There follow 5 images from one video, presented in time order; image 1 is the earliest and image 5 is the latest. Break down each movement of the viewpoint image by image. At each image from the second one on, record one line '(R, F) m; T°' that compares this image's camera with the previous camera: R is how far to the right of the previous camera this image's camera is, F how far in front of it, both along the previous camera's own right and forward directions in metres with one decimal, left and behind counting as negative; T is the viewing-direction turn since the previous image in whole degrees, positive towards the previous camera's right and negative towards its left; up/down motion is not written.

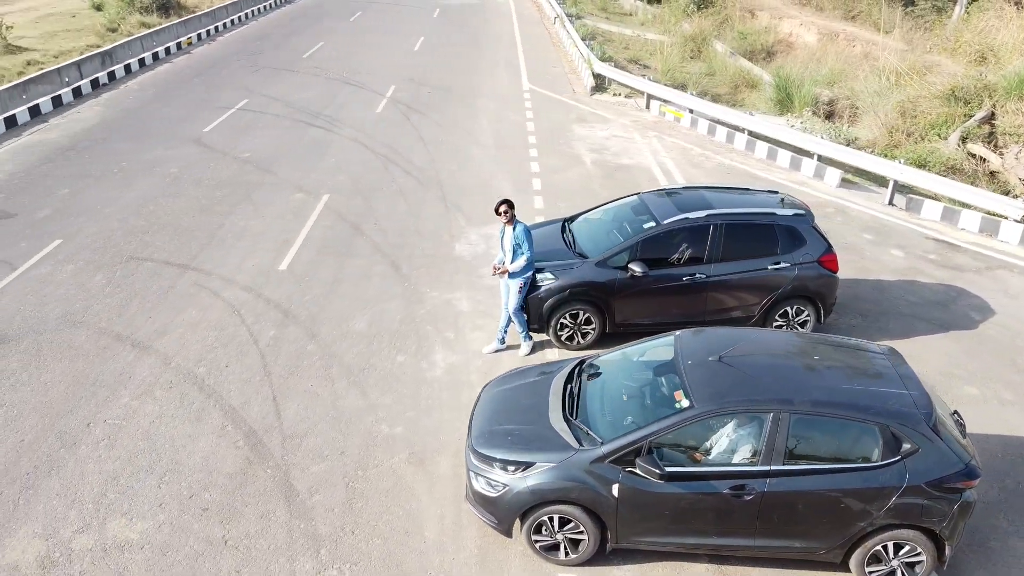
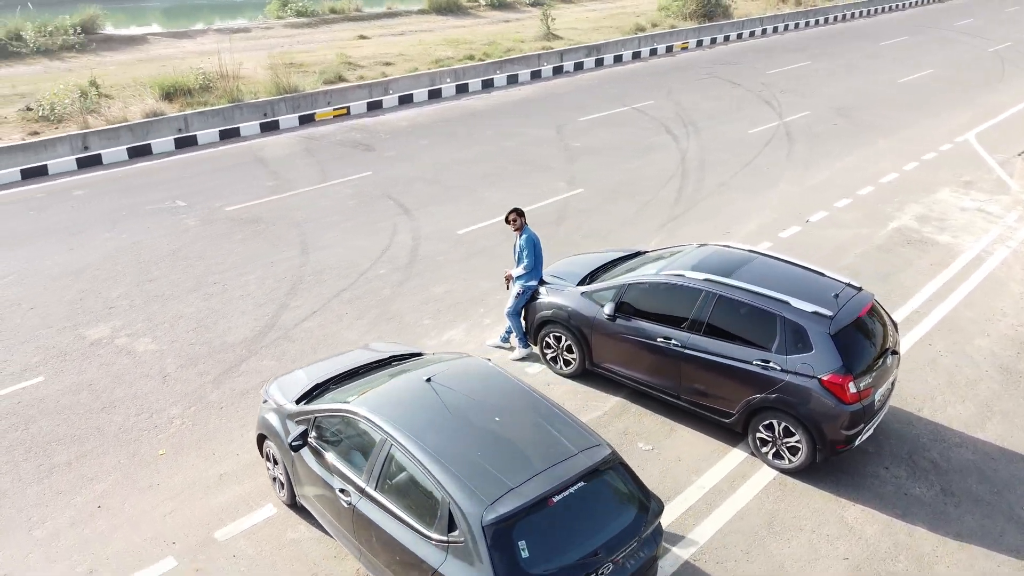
(+5.3, +1.7) m; -40°
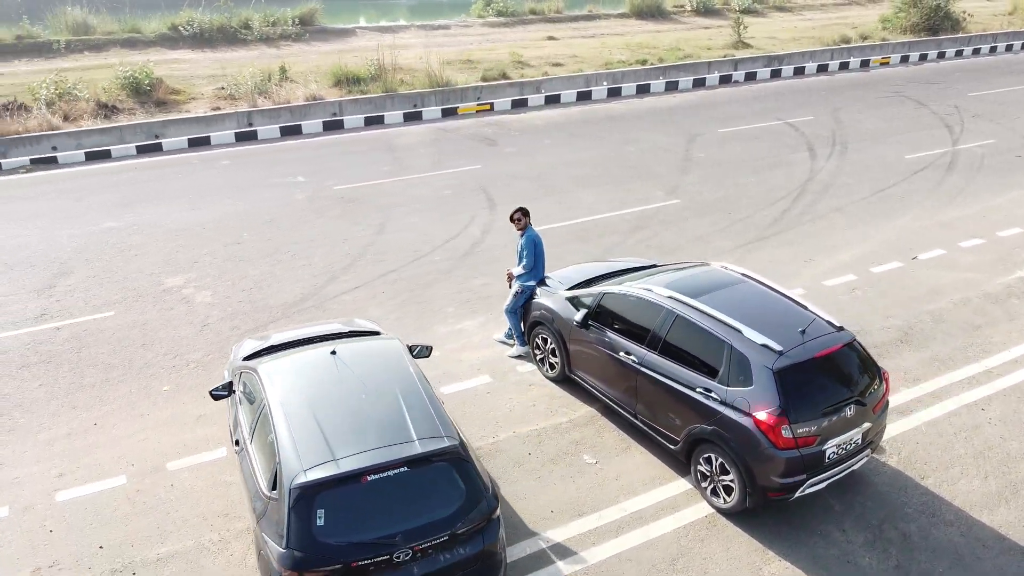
(+2.2, +0.2) m; -15°
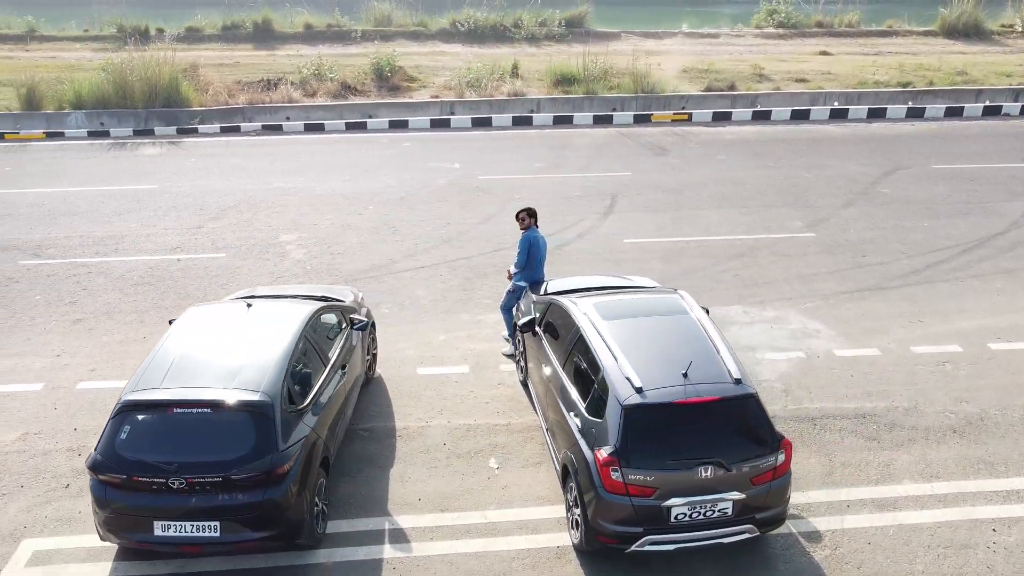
(+3.1, +0.6) m; -22°
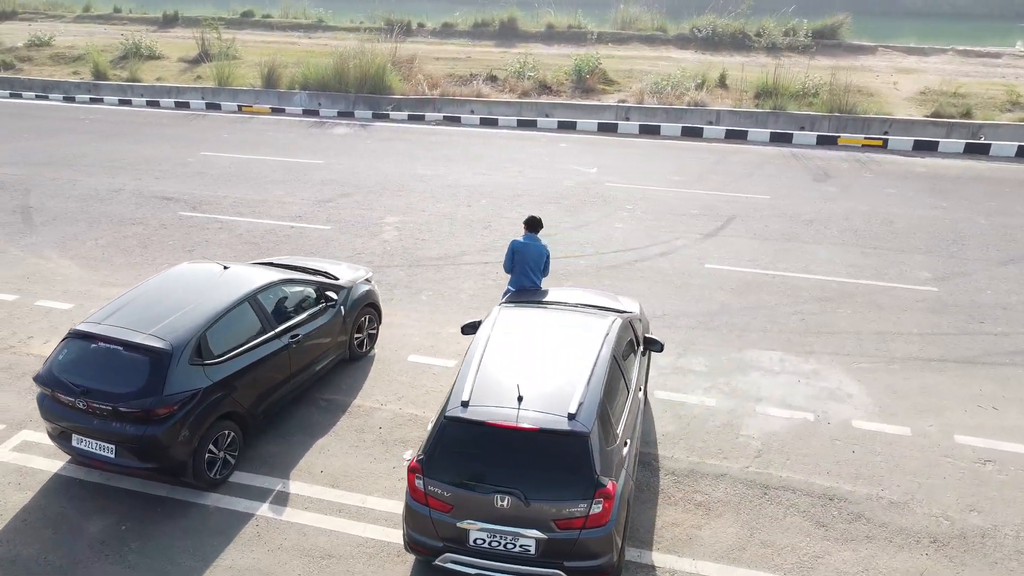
(+2.8, +0.5) m; -20°
